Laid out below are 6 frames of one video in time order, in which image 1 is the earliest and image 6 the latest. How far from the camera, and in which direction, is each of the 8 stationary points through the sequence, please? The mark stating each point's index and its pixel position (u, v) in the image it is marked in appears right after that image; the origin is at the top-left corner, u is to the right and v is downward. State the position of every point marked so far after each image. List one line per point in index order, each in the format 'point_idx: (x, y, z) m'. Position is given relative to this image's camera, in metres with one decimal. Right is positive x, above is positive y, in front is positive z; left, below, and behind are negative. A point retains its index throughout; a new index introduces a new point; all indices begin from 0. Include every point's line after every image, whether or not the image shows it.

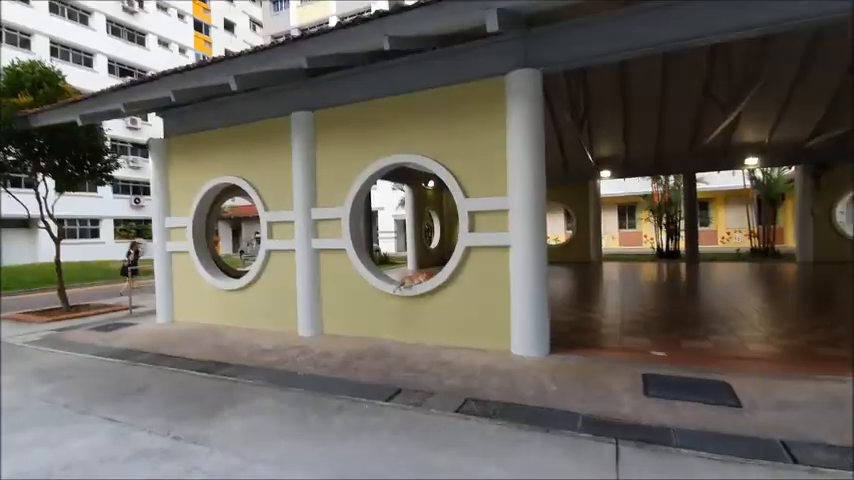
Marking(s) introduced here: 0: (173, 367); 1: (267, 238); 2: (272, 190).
0: (-3.0, -1.5, +5.0) m
1: (-2.5, 0.0, +6.5) m
2: (-2.4, +0.8, +6.5) m
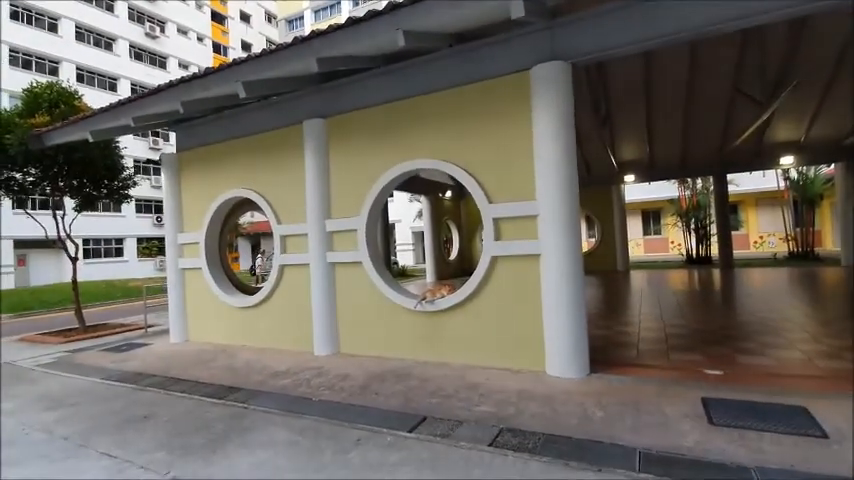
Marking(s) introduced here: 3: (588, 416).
0: (-2.7, -1.7, +4.7) m
1: (-2.1, -0.2, +6.2) m
2: (-2.1, +0.6, +6.2) m
3: (+1.3, -1.4, +3.4) m
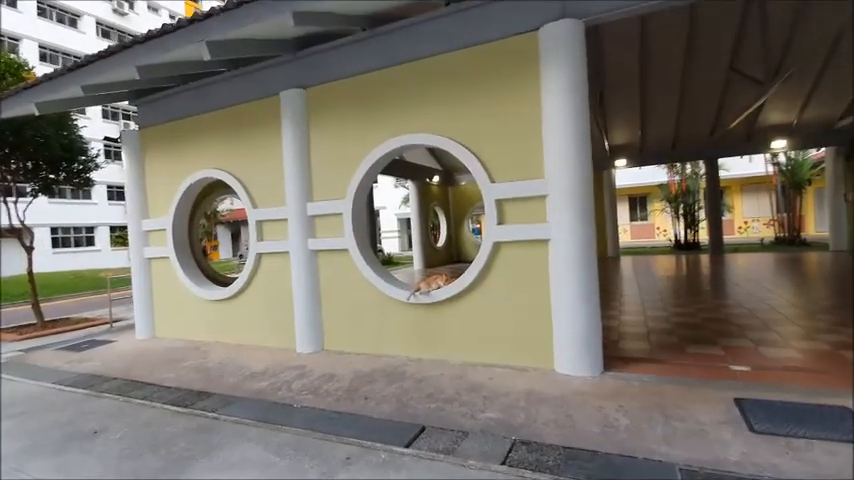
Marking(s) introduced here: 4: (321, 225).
0: (-2.8, -1.6, +4.1) m
1: (-2.3, 0.0, +5.6) m
2: (-2.2, +0.7, +5.6) m
3: (+1.3, -1.3, +3.0) m
4: (-1.3, +0.2, +5.2) m
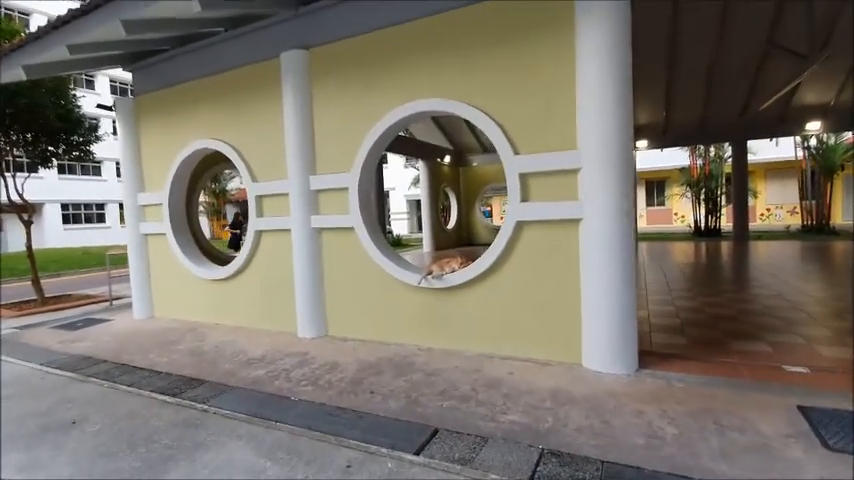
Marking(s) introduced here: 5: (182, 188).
0: (-2.7, -1.3, +3.8) m
1: (-2.1, +0.3, +5.2) m
2: (-2.0, +1.0, +5.1) m
3: (+1.4, -1.2, +2.5) m
4: (-1.1, +0.4, +4.8) m
5: (-3.5, +0.7, +6.1) m
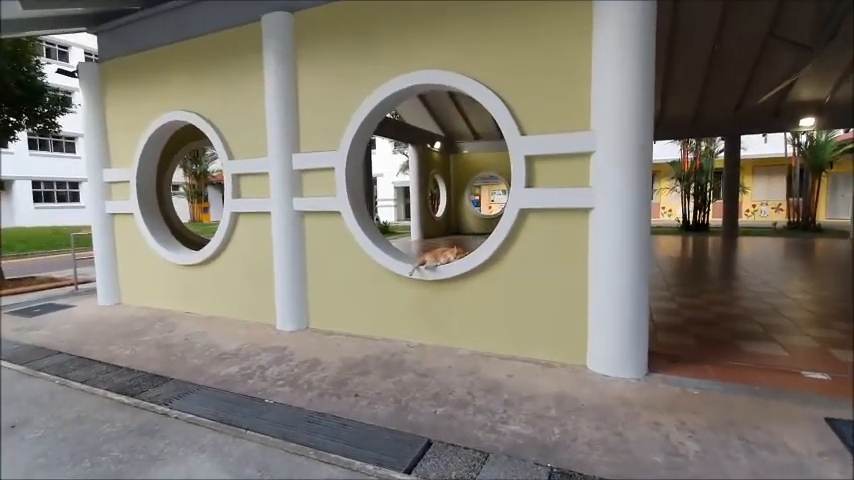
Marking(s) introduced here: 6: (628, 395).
0: (-2.7, -1.1, +3.4) m
1: (-2.2, +0.5, +4.7) m
2: (-2.1, +1.2, +4.7) m
3: (+1.3, -1.1, +2.3) m
4: (-1.2, +0.6, +4.4) m
5: (-3.6, +1.0, +5.6) m
6: (+1.4, -1.0, +2.9) m
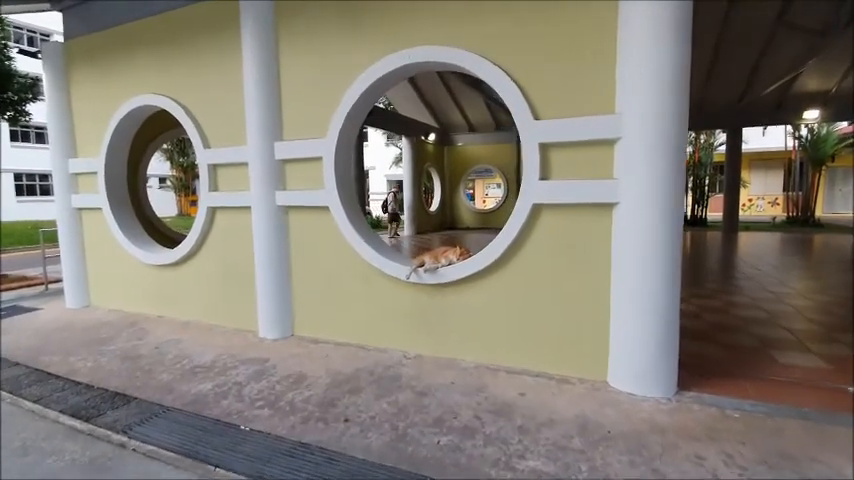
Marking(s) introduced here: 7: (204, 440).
0: (-2.7, -1.1, +3.0) m
1: (-2.2, +0.5, +4.3) m
2: (-2.1, +1.2, +4.2) m
3: (+1.3, -1.1, +1.9) m
4: (-1.2, +0.6, +3.9) m
5: (-3.7, +1.0, +5.1) m
6: (+1.4, -1.0, +2.5) m
7: (-1.3, -1.1, +2.4) m
